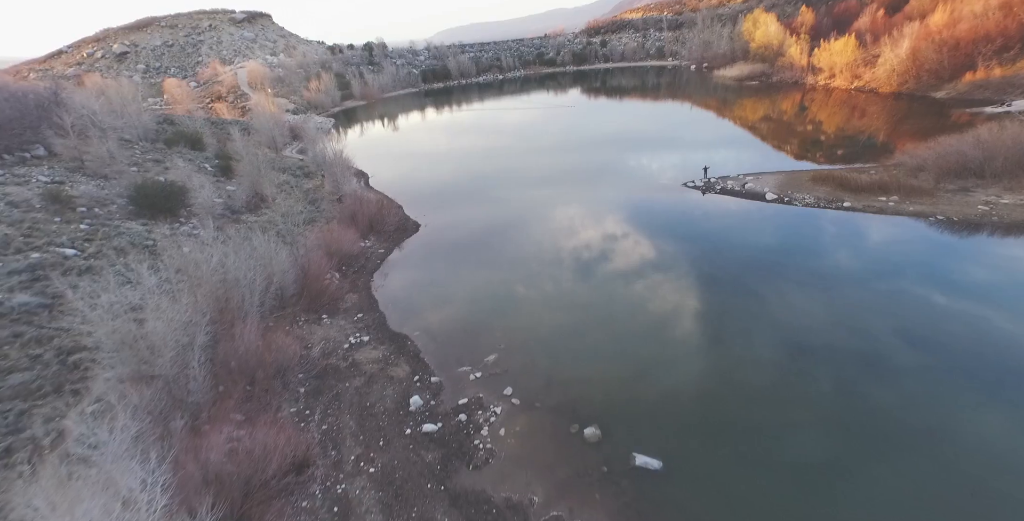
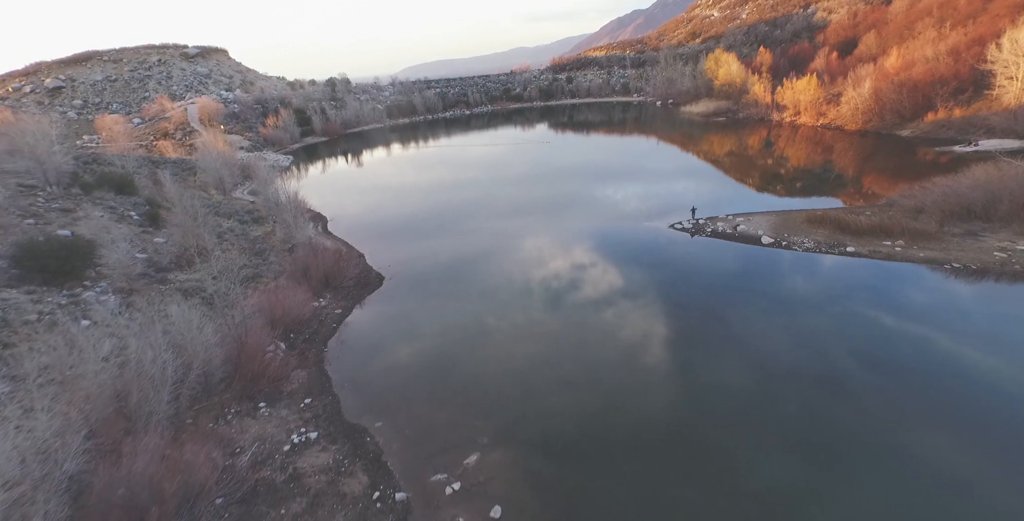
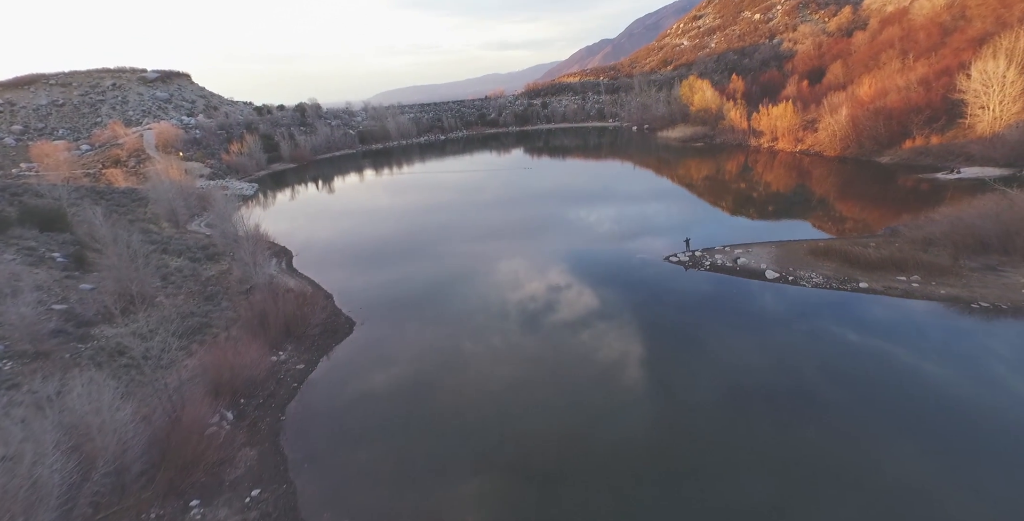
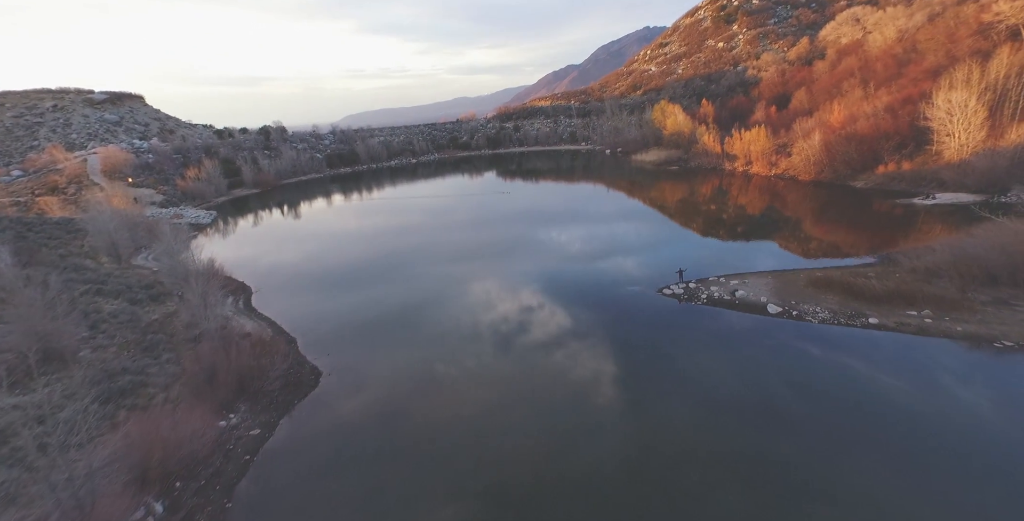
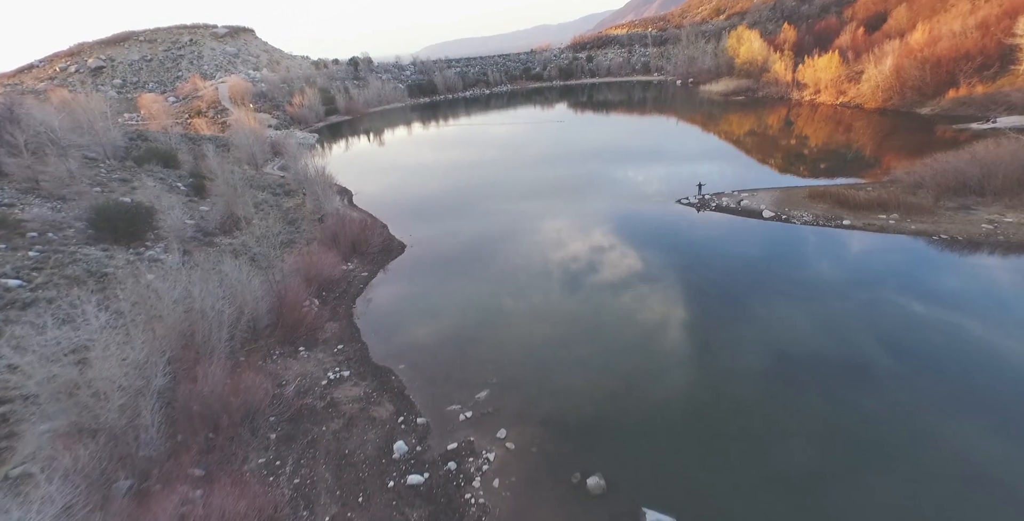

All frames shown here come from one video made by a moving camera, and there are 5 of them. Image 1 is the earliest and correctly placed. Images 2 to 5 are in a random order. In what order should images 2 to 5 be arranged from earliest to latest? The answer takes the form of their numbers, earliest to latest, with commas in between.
5, 2, 3, 4
